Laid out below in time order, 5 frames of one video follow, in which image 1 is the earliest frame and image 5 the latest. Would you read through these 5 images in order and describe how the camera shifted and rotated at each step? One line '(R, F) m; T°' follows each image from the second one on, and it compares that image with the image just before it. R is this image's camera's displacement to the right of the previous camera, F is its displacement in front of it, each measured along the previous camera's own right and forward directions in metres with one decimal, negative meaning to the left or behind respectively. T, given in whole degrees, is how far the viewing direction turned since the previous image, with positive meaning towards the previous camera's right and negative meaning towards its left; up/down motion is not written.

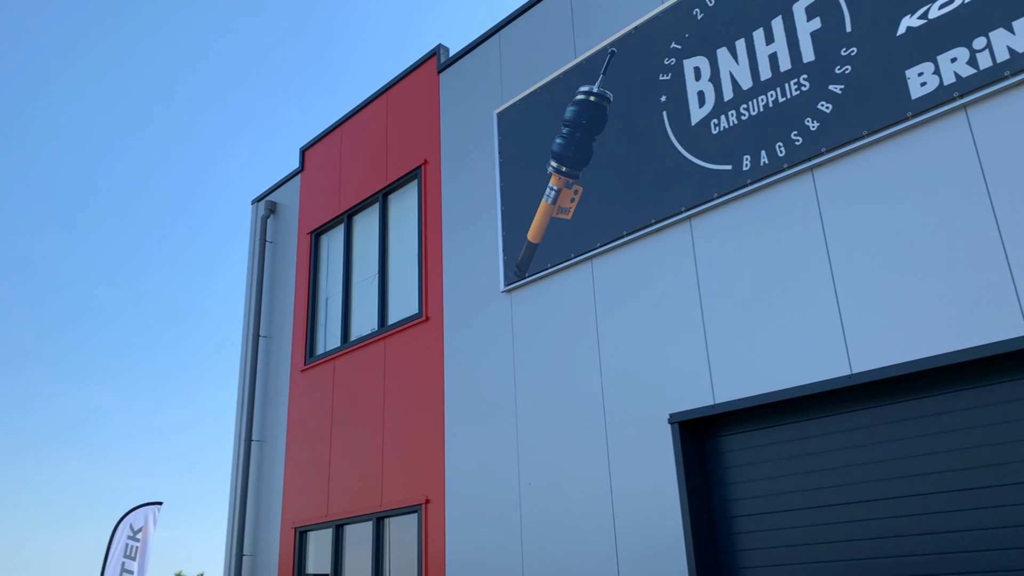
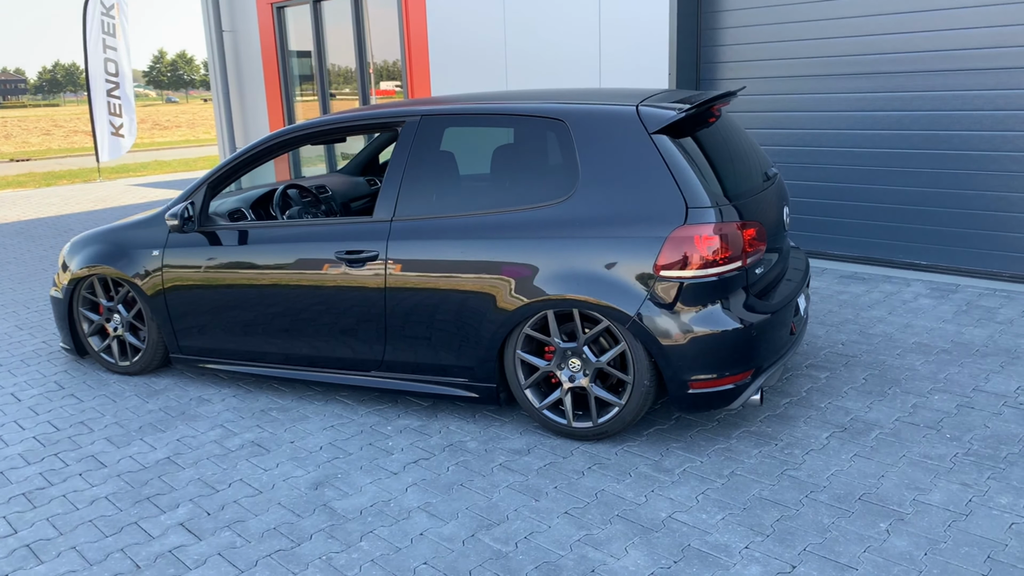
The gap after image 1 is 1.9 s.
(0.0, 0.0) m; +2°
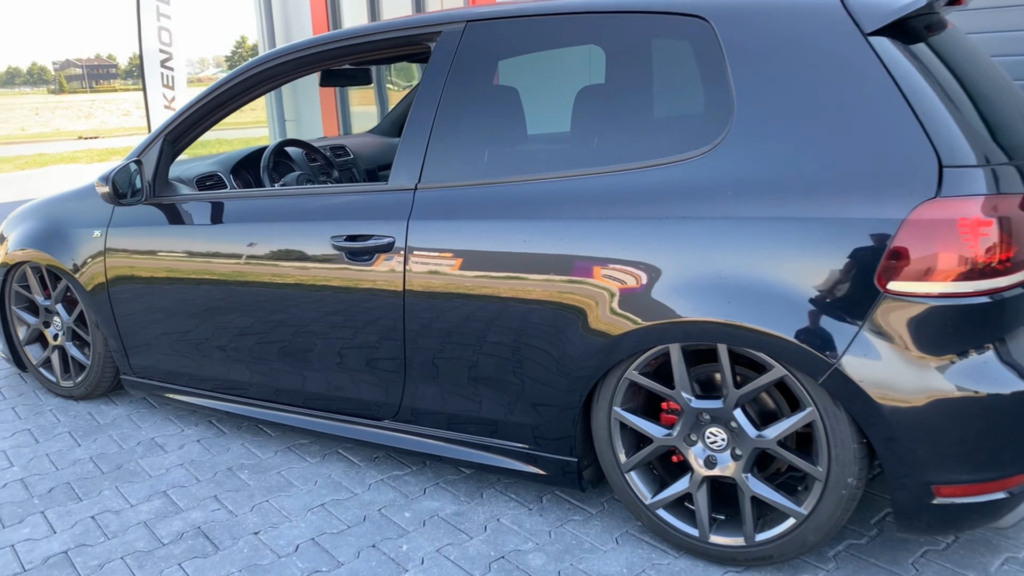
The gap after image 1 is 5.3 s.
(-0.1, +1.5) m; -5°
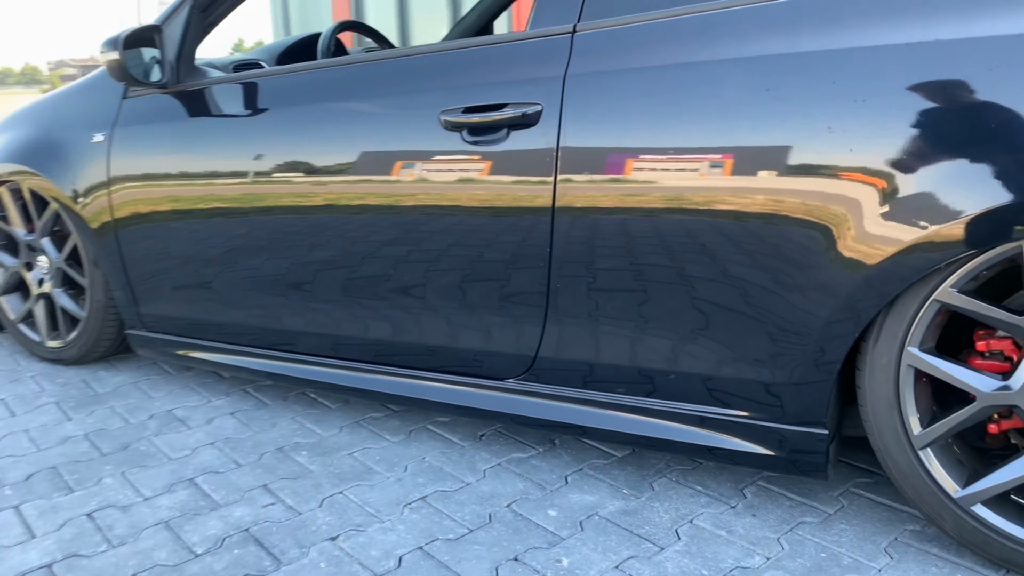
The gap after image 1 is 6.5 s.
(-0.4, +0.8) m; +1°
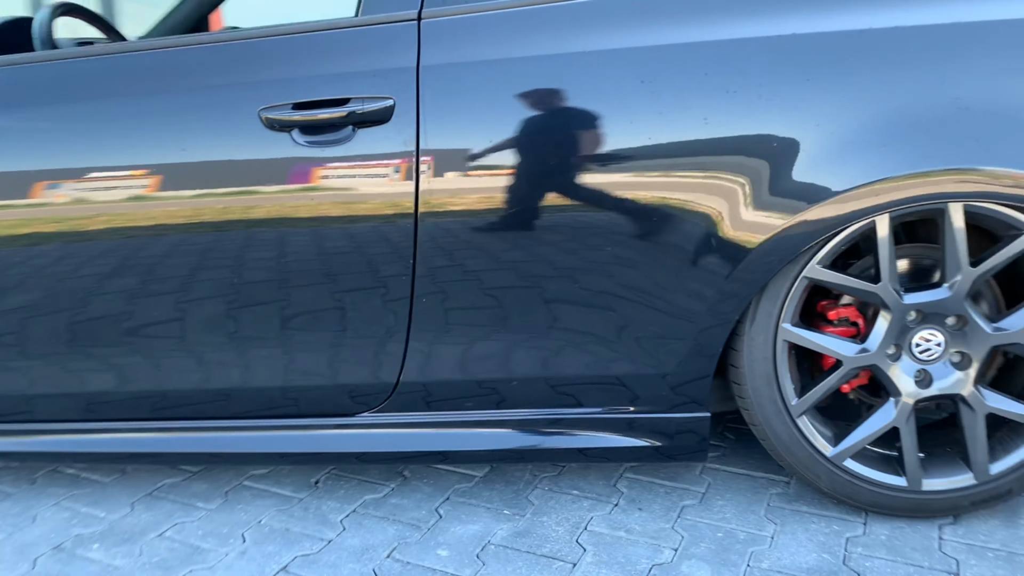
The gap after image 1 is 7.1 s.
(-0.4, +0.2) m; +23°
